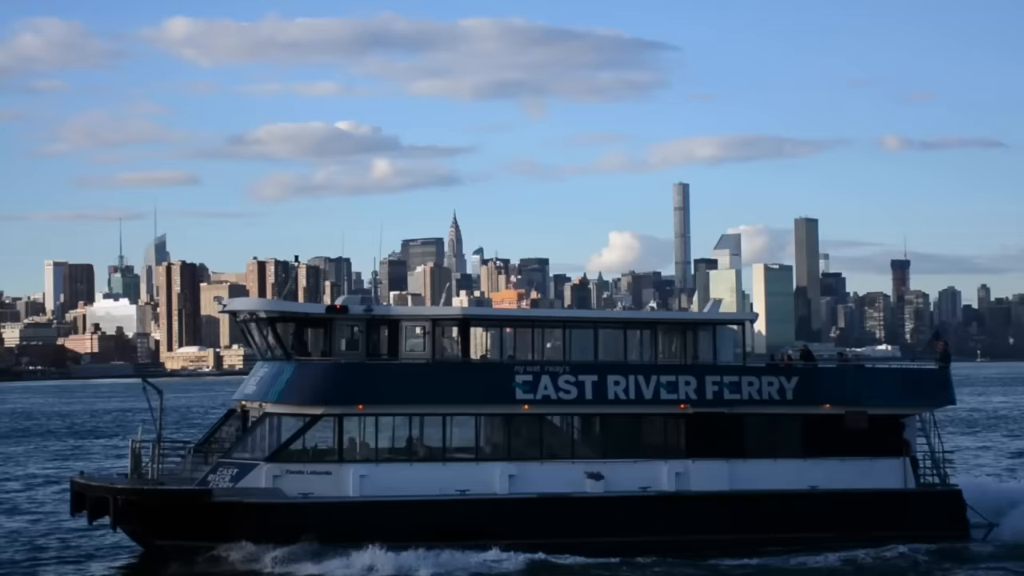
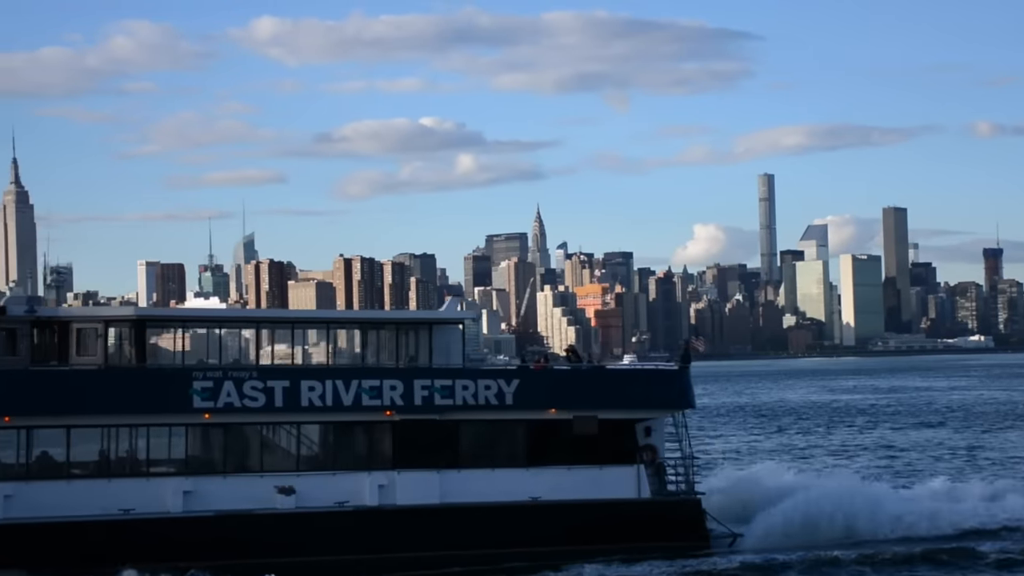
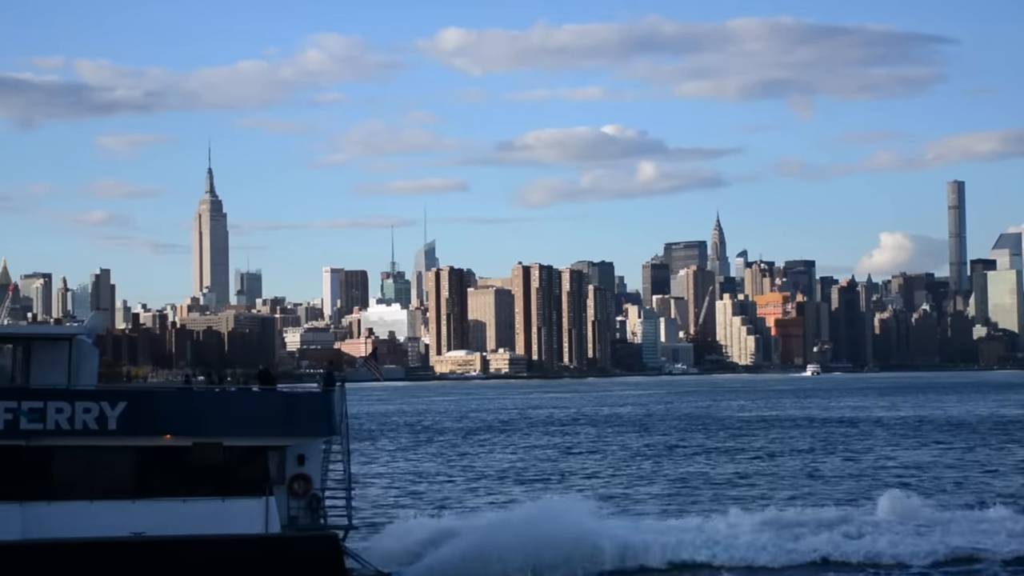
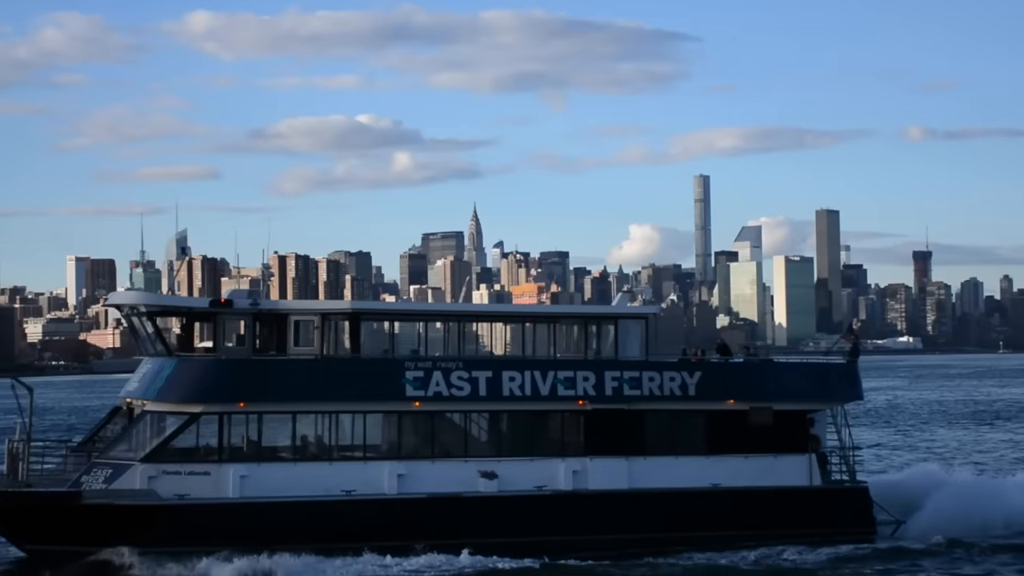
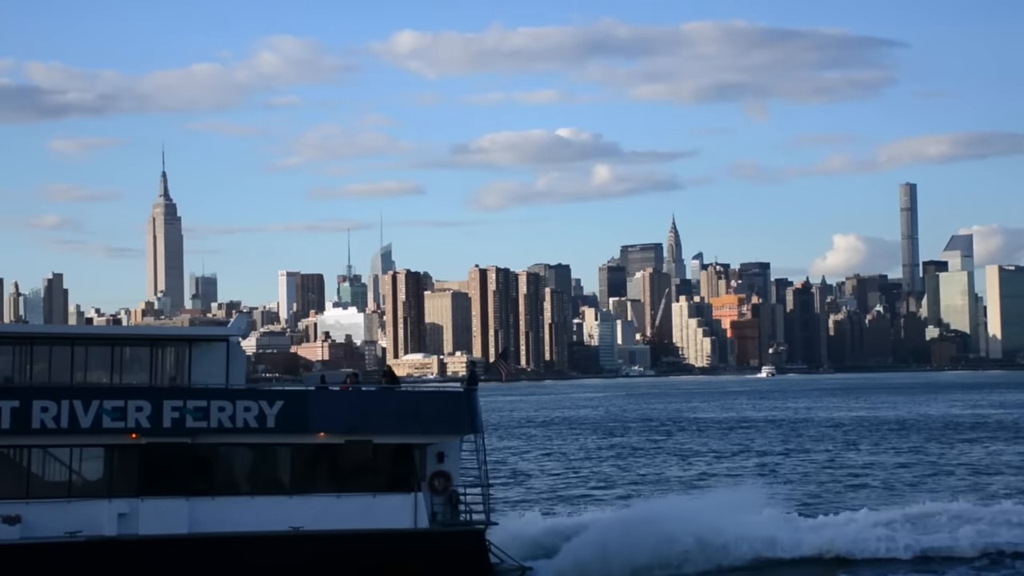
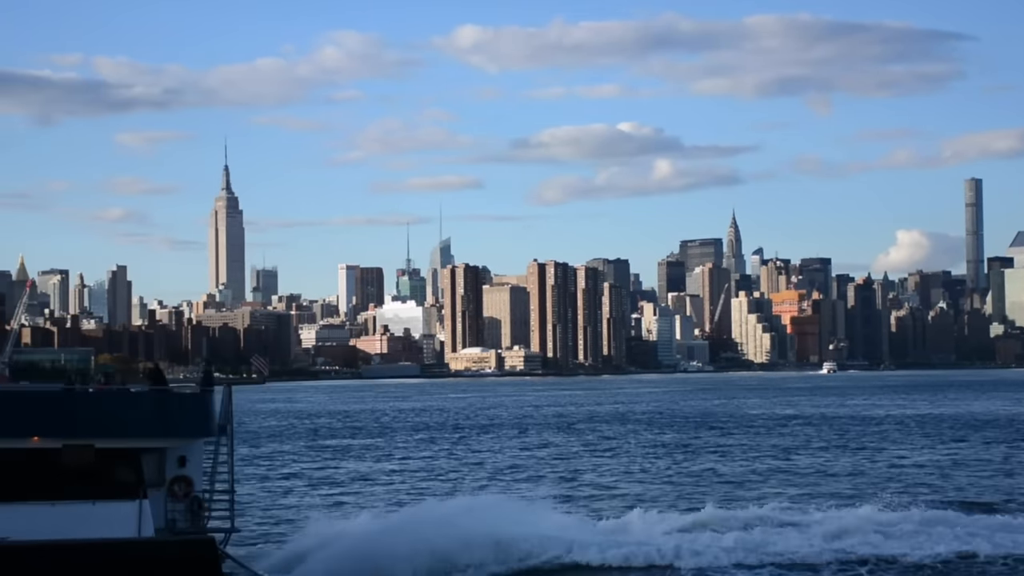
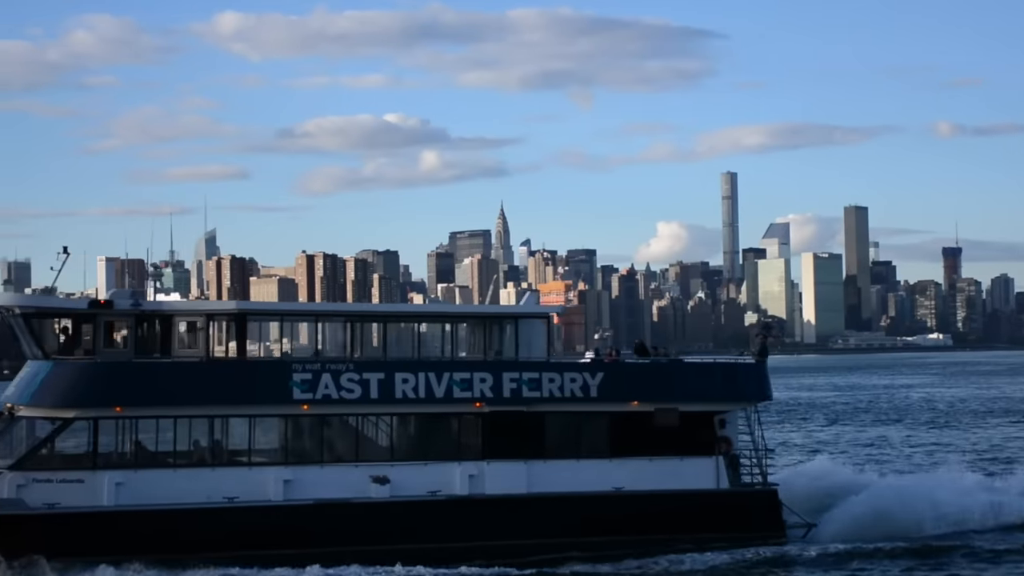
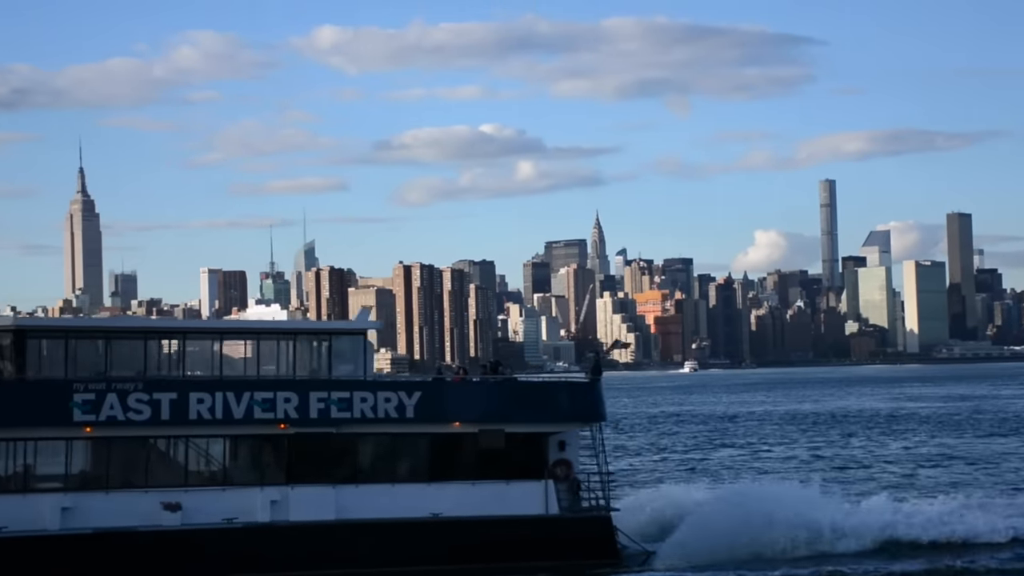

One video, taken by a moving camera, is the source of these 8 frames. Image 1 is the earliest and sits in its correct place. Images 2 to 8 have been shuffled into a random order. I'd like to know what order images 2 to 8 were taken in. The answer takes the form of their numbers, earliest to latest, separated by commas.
4, 7, 2, 8, 5, 3, 6
